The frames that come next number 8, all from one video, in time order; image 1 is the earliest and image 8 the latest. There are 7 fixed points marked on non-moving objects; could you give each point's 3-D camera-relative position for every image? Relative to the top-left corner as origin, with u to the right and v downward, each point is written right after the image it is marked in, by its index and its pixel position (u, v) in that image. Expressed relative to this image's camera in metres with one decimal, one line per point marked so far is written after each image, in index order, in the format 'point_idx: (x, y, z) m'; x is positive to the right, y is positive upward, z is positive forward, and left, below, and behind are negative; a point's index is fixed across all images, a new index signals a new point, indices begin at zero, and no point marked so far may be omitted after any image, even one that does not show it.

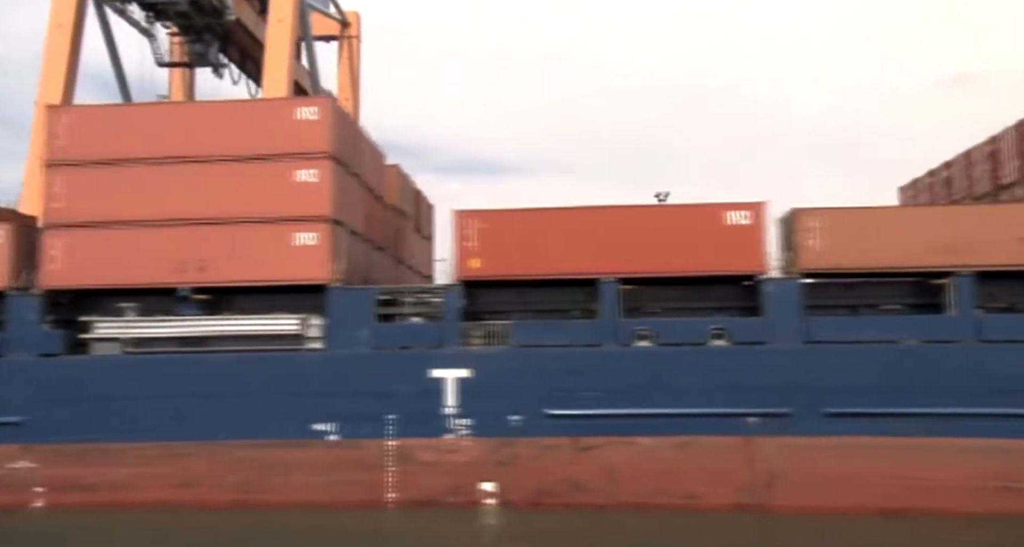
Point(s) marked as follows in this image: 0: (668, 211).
0: (+2.1, +0.8, +11.6) m
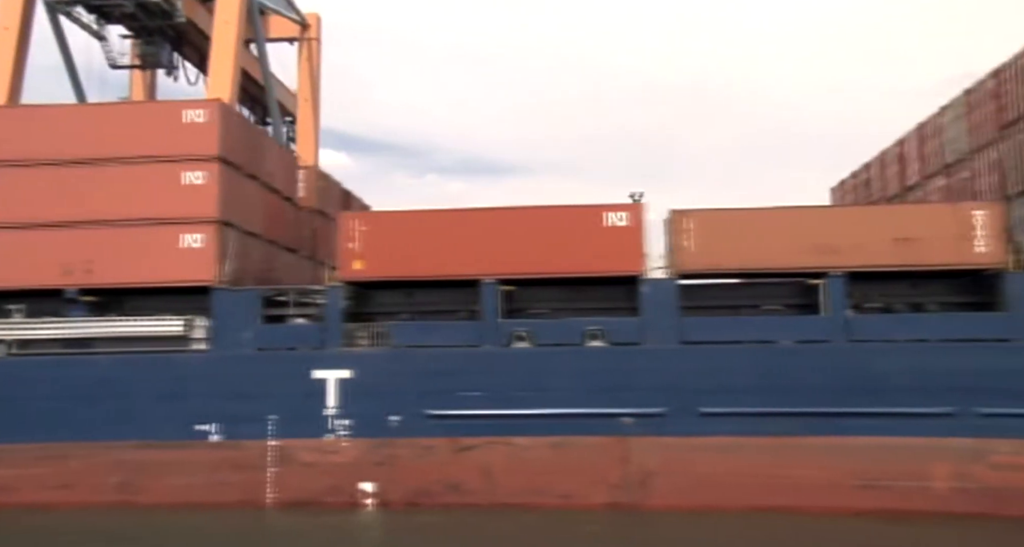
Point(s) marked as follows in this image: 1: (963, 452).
0: (+0.5, +0.8, +11.7) m
1: (+5.5, -2.2, +10.5) m
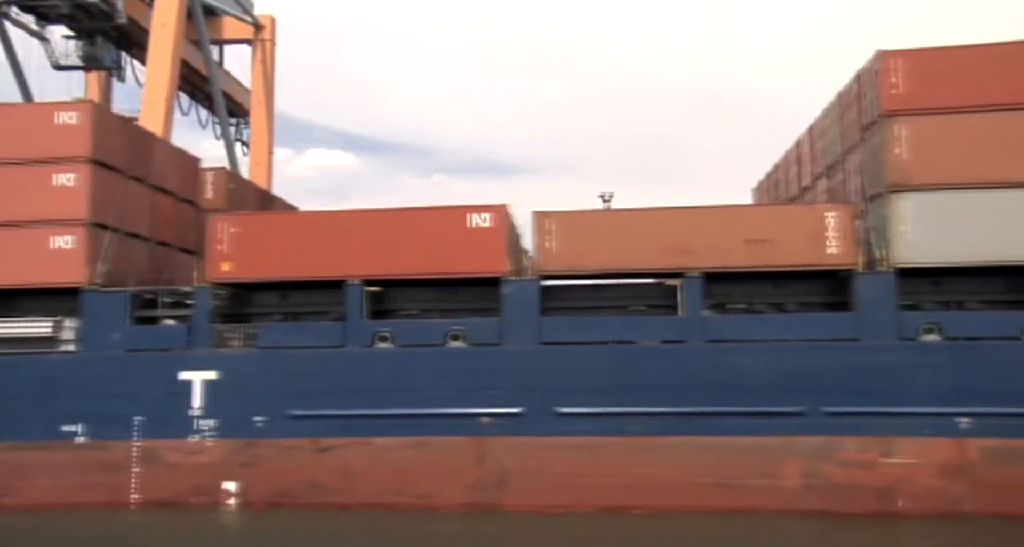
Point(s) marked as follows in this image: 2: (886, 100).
0: (-1.4, +0.8, +11.8) m
1: (+3.7, -2.2, +10.6) m
2: (+4.8, +2.2, +11.0) m
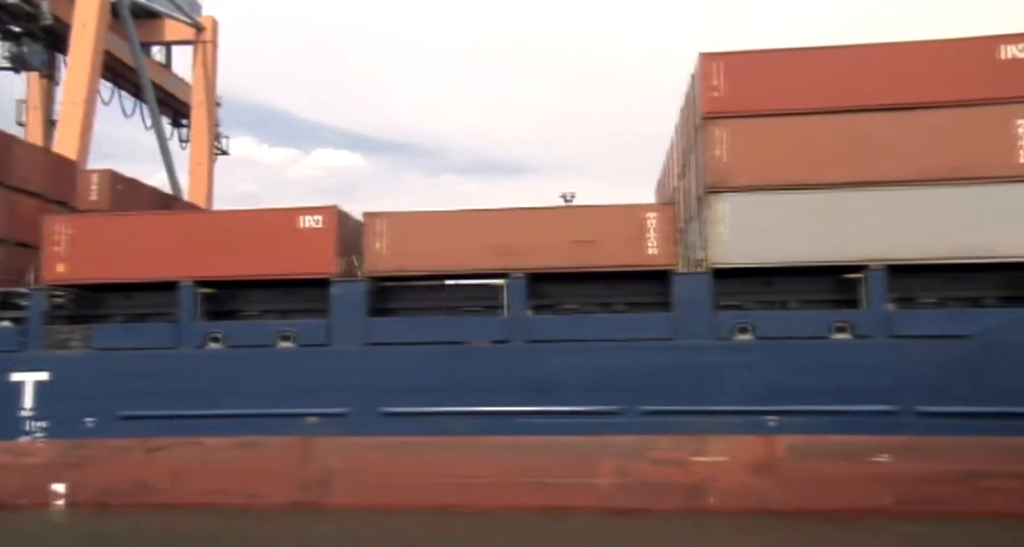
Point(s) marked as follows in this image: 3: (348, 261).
0: (-3.7, +0.8, +11.9) m
1: (+1.4, -2.2, +10.7) m
2: (+2.5, +2.2, +11.1) m
3: (-2.3, +0.2, +11.9) m
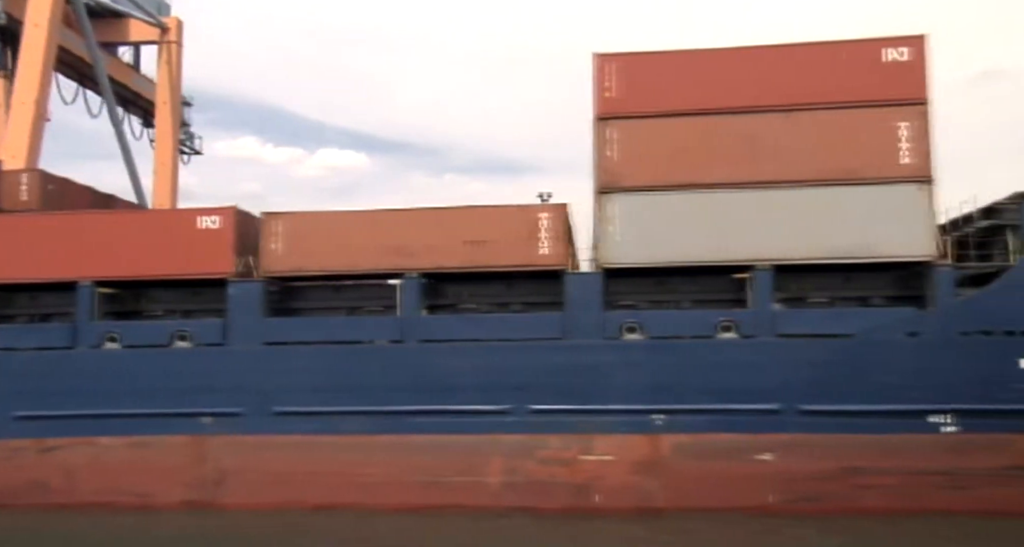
0: (-5.1, +0.8, +11.9) m
1: (0.0, -2.2, +10.8) m
2: (+1.1, +2.2, +11.2) m
3: (-3.7, +0.2, +12.0) m
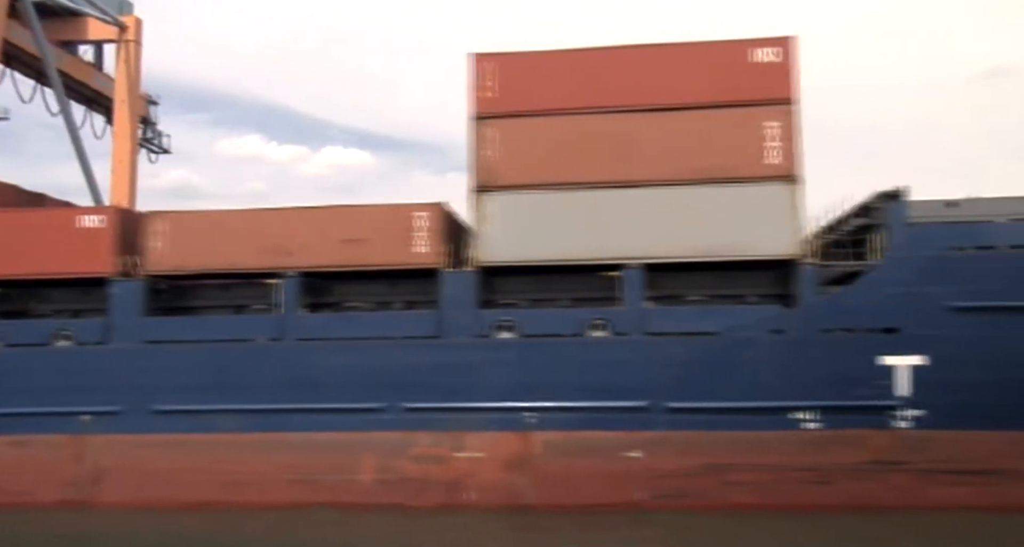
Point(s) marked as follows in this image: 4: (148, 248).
0: (-6.7, +0.8, +11.9) m
1: (-1.6, -2.2, +10.9) m
2: (-0.5, +2.2, +11.3) m
3: (-5.3, +0.2, +12.0) m
4: (-4.9, +0.4, +11.7) m
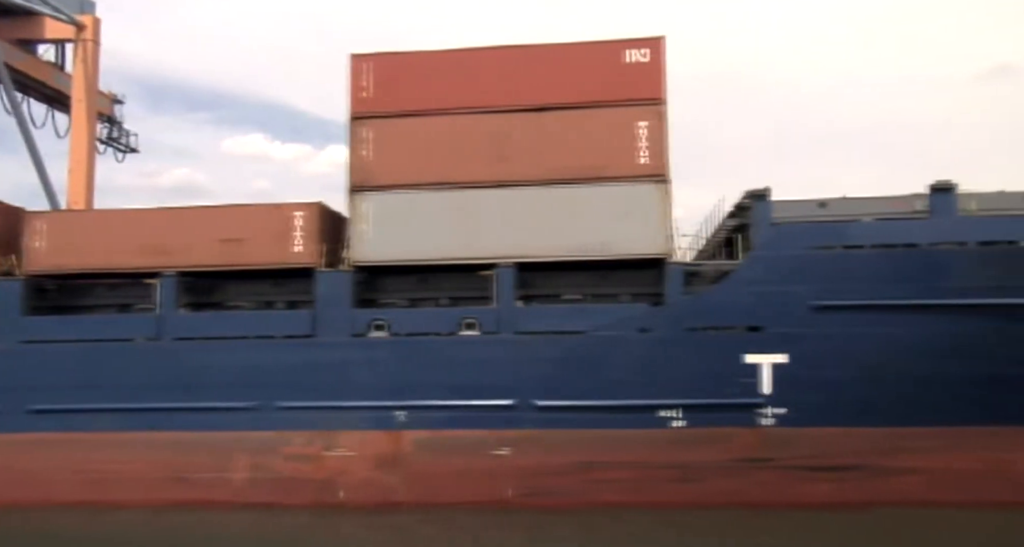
0: (-8.3, +0.8, +11.8) m
1: (-3.2, -2.2, +10.9) m
2: (-2.1, +2.3, +11.3) m
3: (-6.9, +0.2, +12.0) m
4: (-6.6, +0.4, +11.7) m
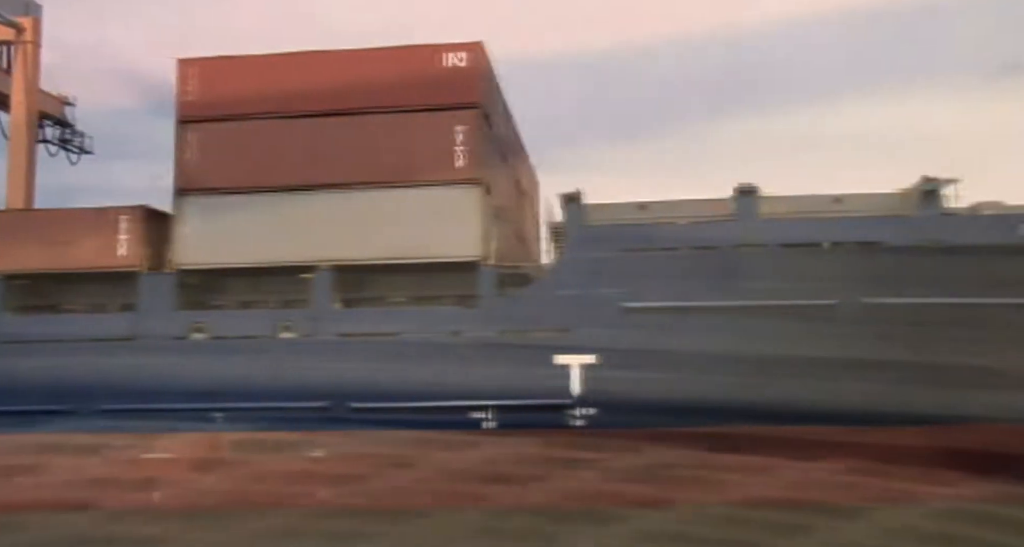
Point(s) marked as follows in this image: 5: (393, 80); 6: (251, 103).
0: (-10.6, +0.8, +11.9) m
1: (-5.4, -2.2, +11.0) m
2: (-4.4, +2.2, +11.4) m
3: (-9.2, +0.1, +12.1) m
4: (-8.8, +0.3, +11.7) m
5: (-1.4, +2.5, +11.1) m
6: (-3.4, +2.2, +11.3) m
